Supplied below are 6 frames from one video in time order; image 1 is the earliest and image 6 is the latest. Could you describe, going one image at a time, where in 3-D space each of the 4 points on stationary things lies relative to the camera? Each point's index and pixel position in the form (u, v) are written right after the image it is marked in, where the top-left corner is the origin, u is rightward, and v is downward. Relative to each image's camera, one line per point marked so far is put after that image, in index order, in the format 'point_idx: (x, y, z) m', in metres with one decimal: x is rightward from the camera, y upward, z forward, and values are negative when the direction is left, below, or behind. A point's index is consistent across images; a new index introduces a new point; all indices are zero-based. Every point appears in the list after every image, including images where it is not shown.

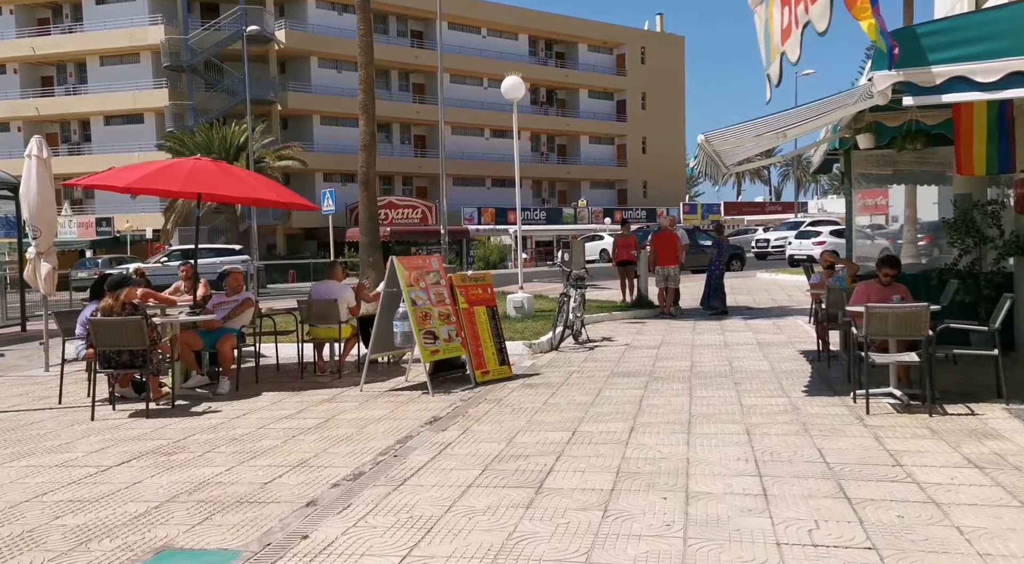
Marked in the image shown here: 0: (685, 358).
0: (+2.2, -1.0, +10.2) m
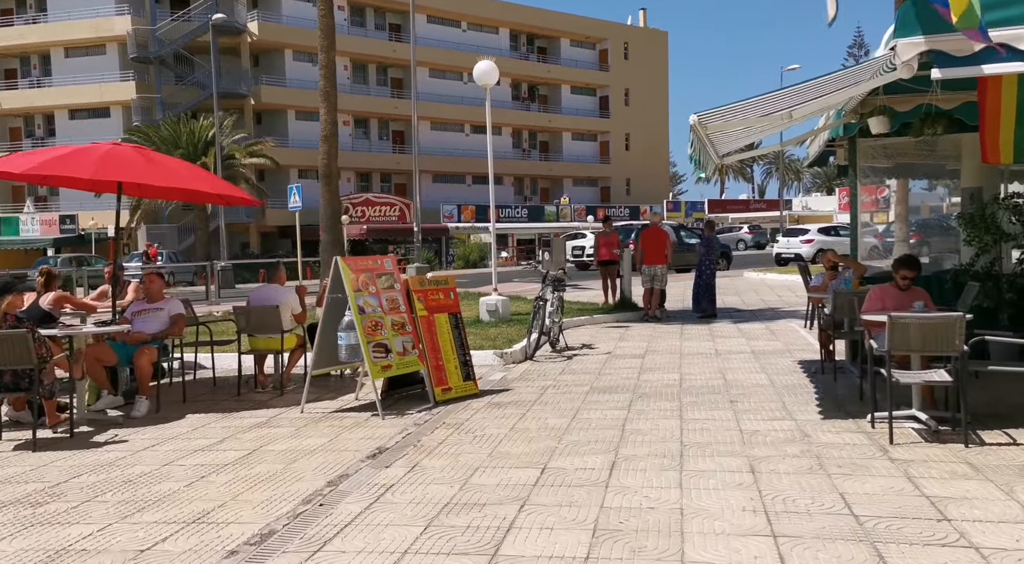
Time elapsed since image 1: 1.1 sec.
0: (+1.9, -1.0, +9.1) m
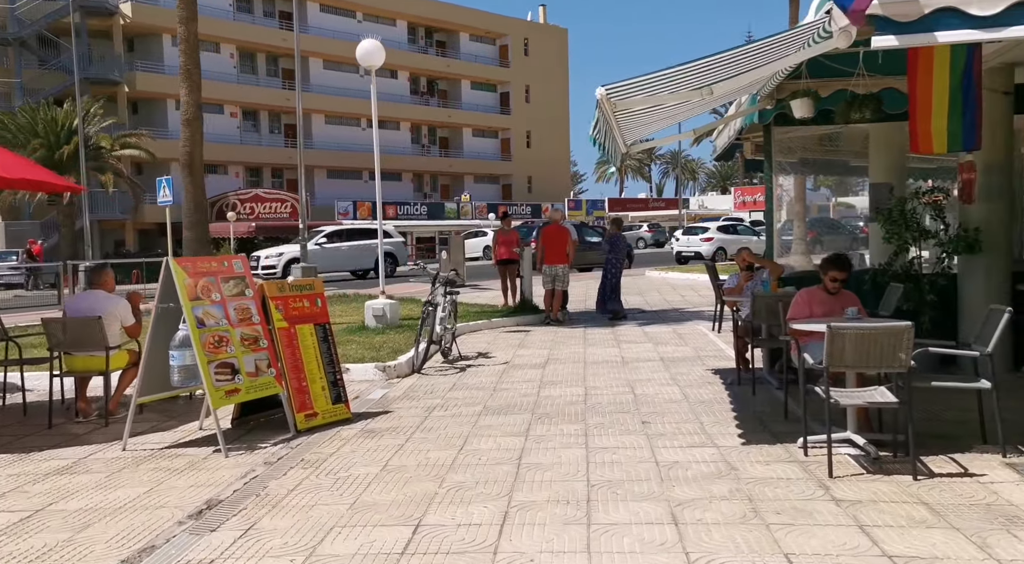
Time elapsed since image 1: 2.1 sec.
0: (+0.7, -1.0, +8.2) m
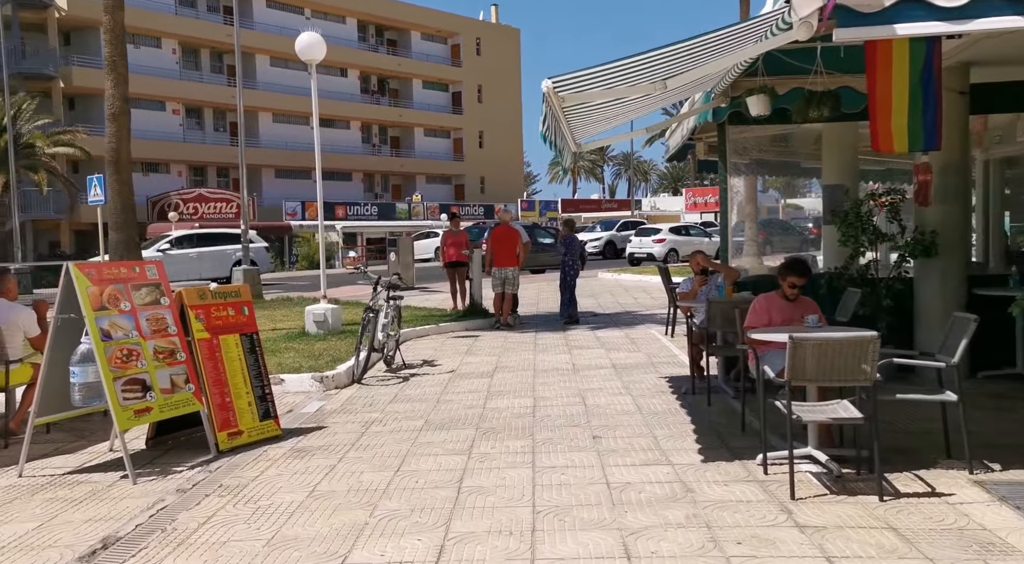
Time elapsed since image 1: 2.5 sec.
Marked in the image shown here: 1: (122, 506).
0: (+0.1, -1.1, +7.8) m
1: (-2.3, -1.4, +4.7) m
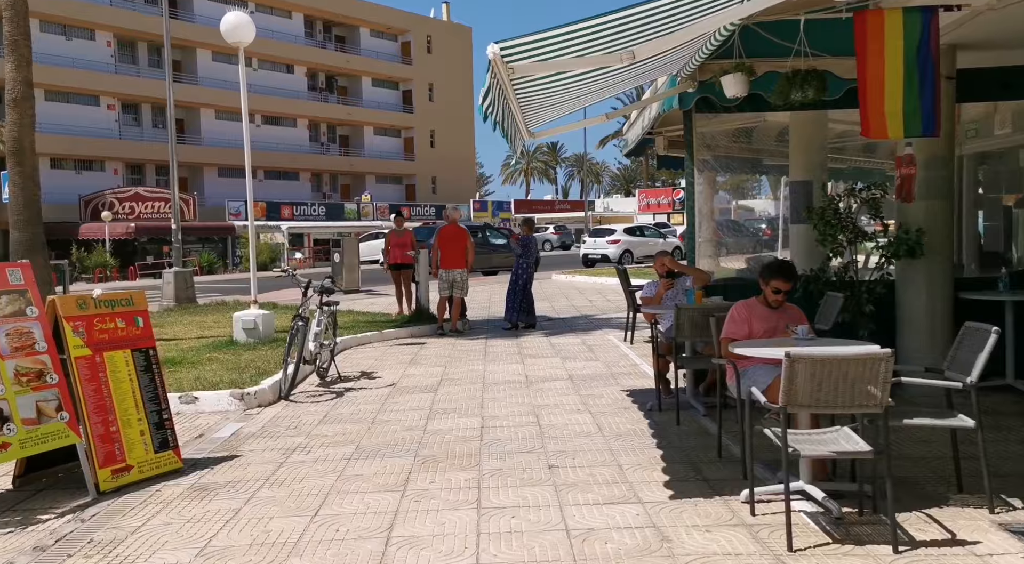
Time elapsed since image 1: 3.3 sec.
0: (-0.4, -1.1, +6.9) m
1: (-2.6, -1.4, +3.8) m
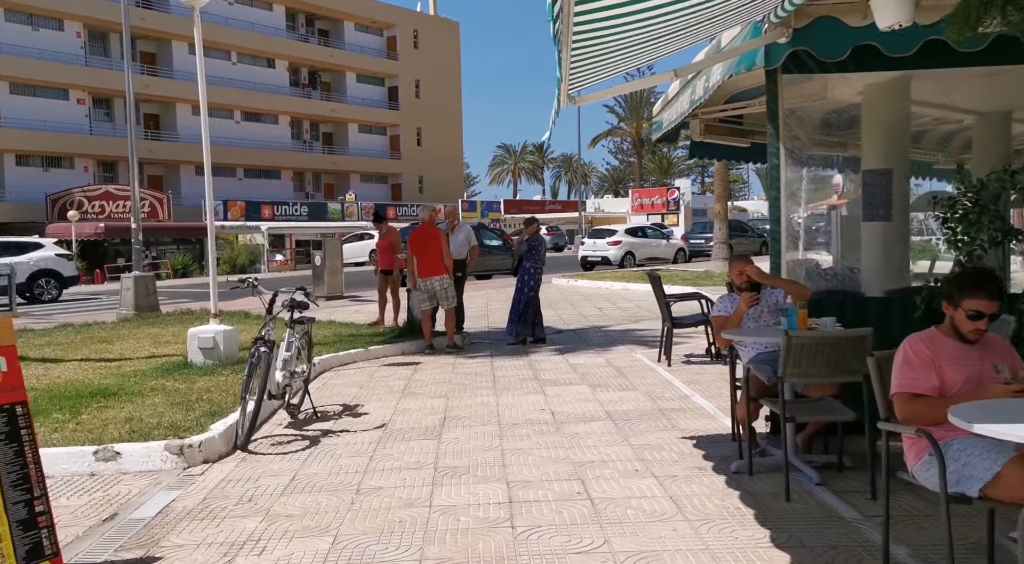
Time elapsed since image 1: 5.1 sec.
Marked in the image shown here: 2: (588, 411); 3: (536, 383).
0: (-0.1, -1.2, +5.1) m
1: (-2.4, -1.5, +1.9) m
2: (+0.6, -1.1, +6.7) m
3: (+0.3, -1.0, +8.1) m
